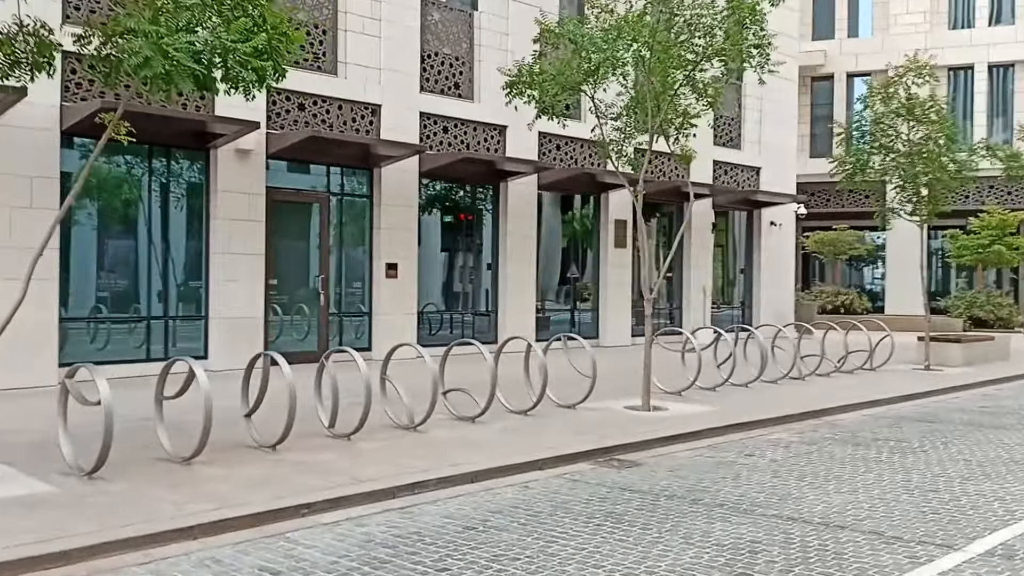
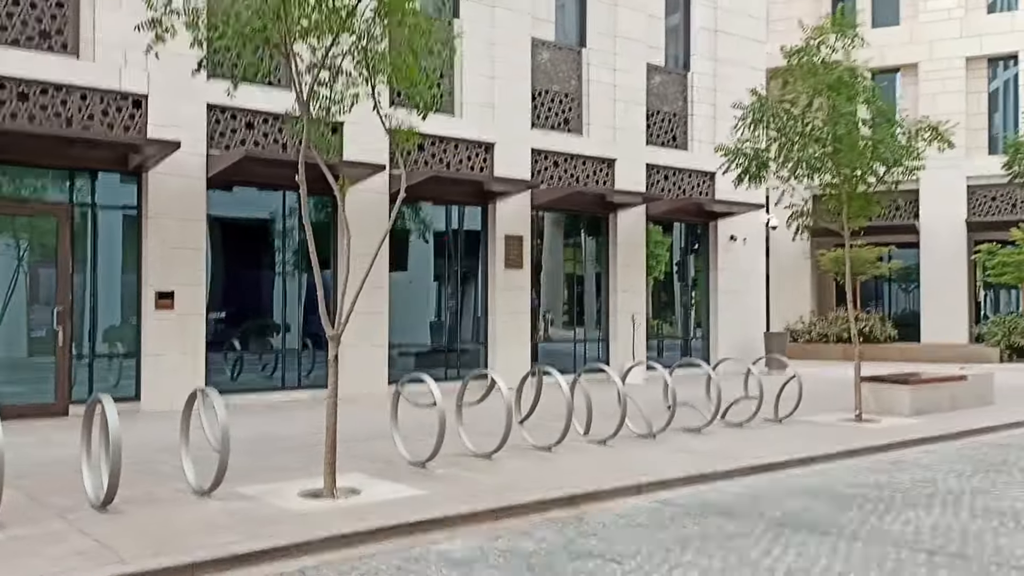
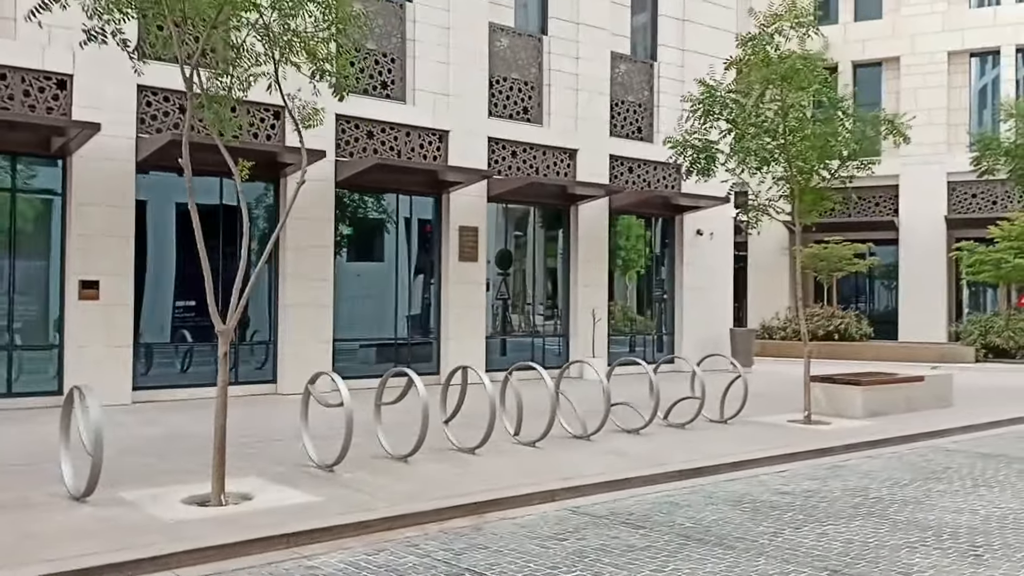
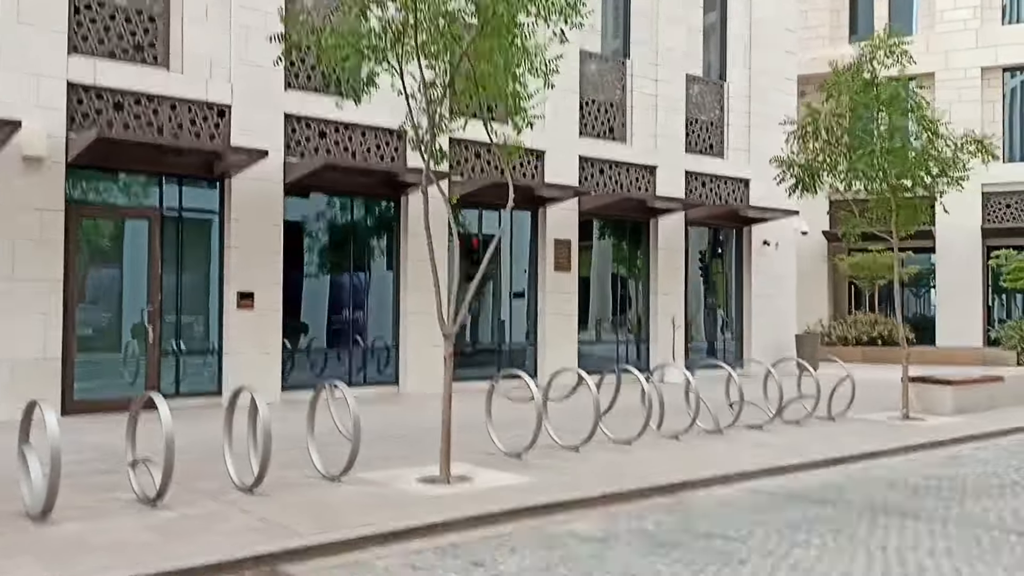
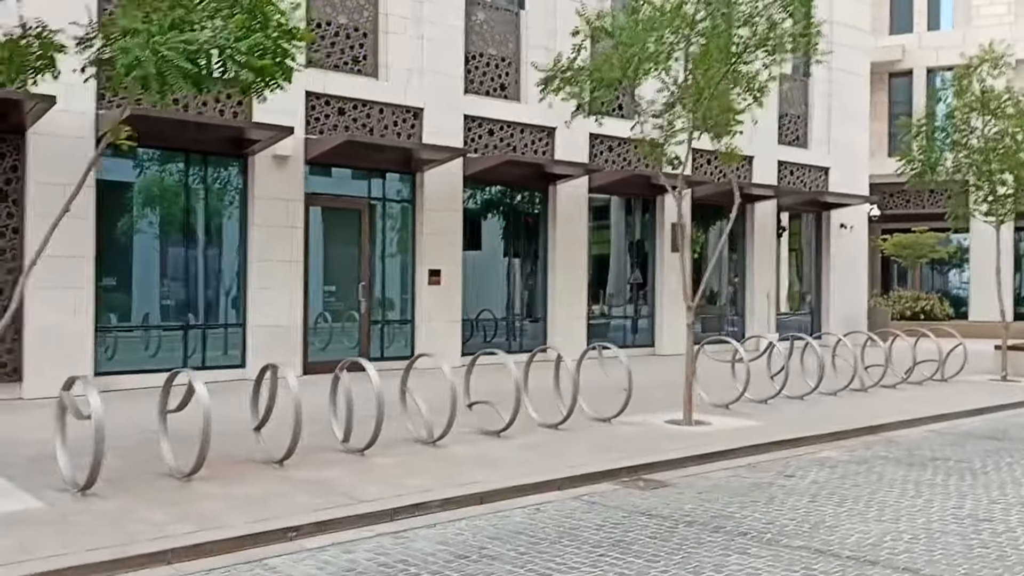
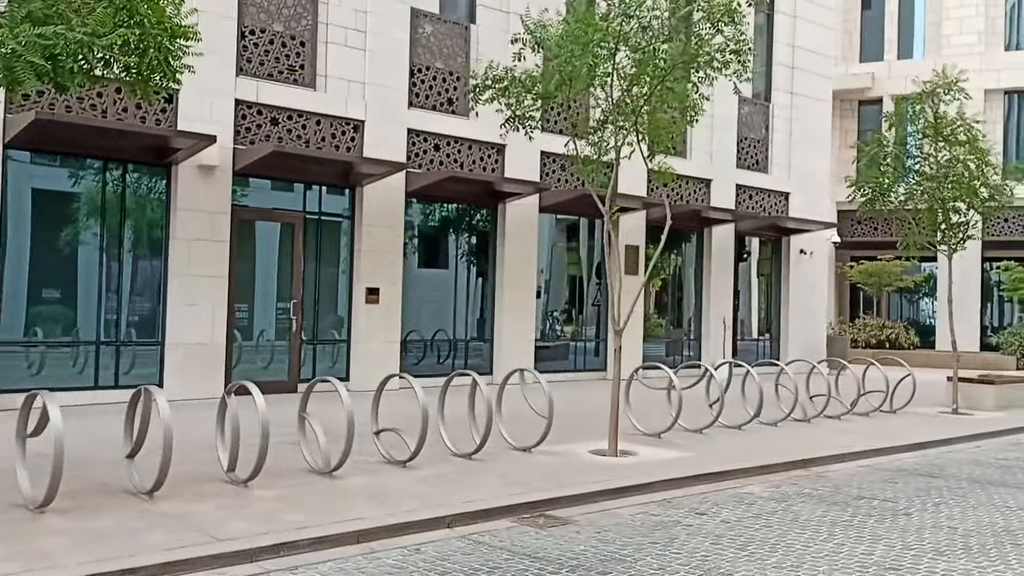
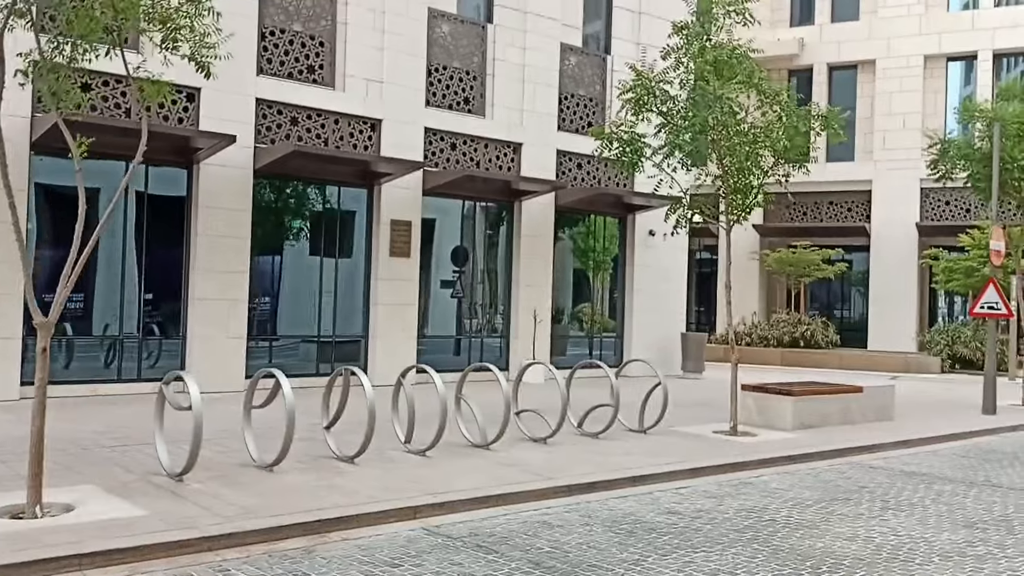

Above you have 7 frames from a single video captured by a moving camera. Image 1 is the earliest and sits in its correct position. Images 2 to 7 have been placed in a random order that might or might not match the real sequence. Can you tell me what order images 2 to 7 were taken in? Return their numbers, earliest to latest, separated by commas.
5, 6, 4, 2, 3, 7
